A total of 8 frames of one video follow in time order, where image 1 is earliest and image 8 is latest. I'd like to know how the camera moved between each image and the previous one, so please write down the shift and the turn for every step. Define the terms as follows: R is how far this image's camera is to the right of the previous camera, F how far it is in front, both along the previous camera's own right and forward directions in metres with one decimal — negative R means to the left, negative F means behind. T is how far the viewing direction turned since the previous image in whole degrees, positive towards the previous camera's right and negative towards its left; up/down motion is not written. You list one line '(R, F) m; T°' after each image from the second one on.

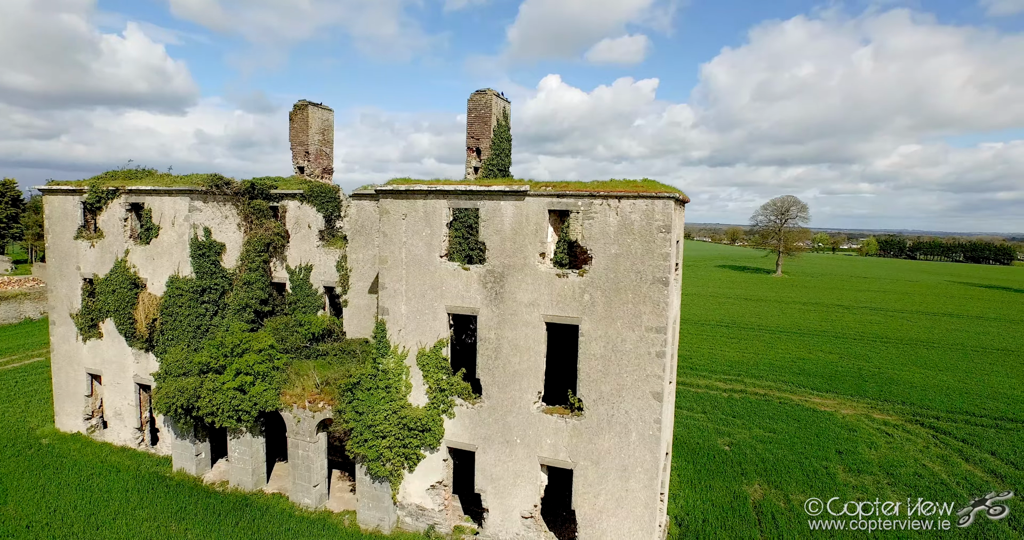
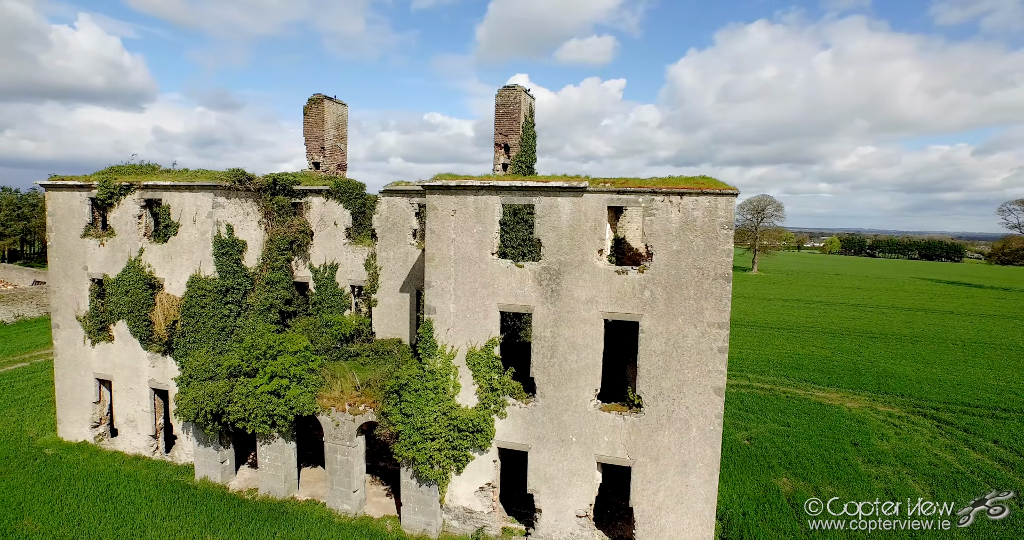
(-2.0, +0.2) m; +3°
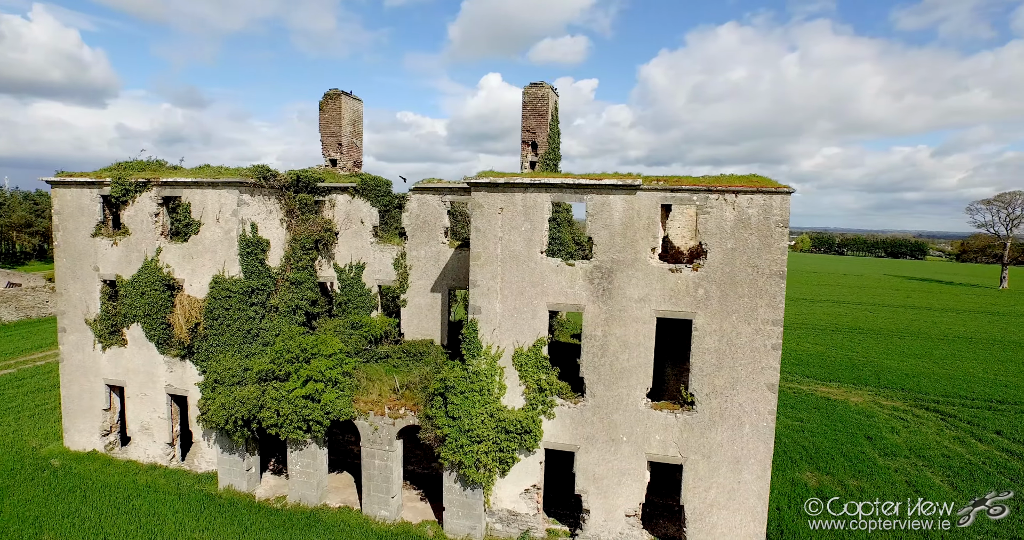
(-1.7, +0.2) m; +3°
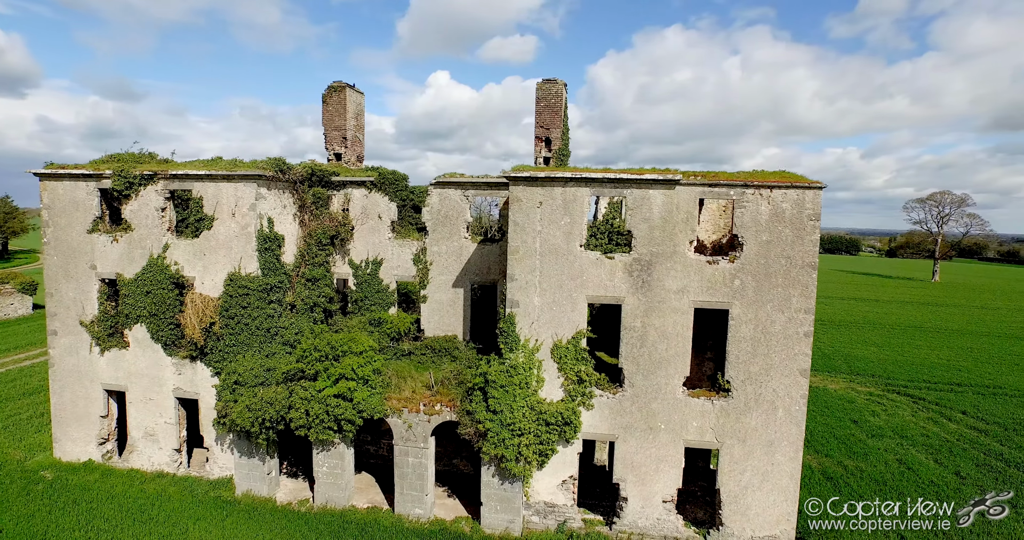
(-2.0, 0.0) m; +5°
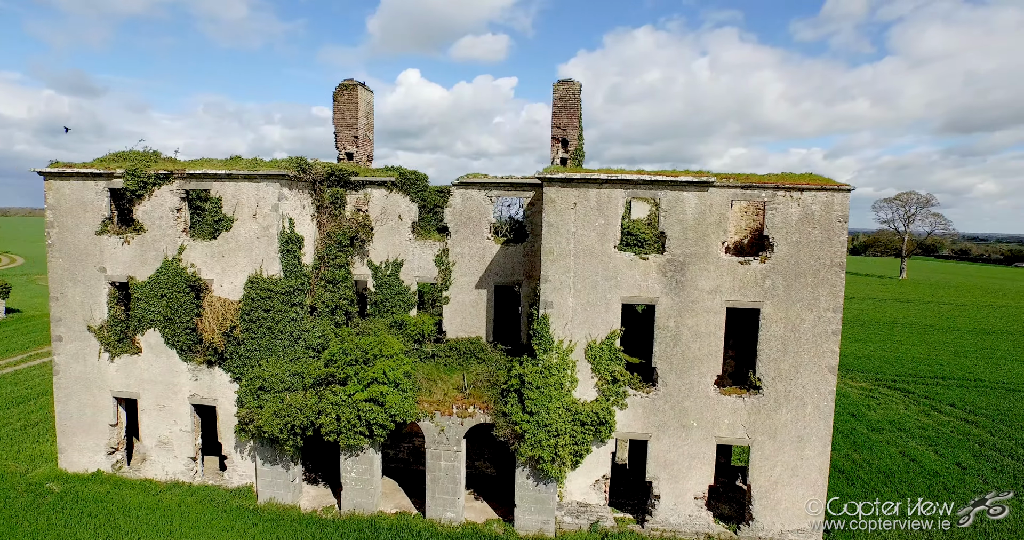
(-1.5, 0.0) m; +3°
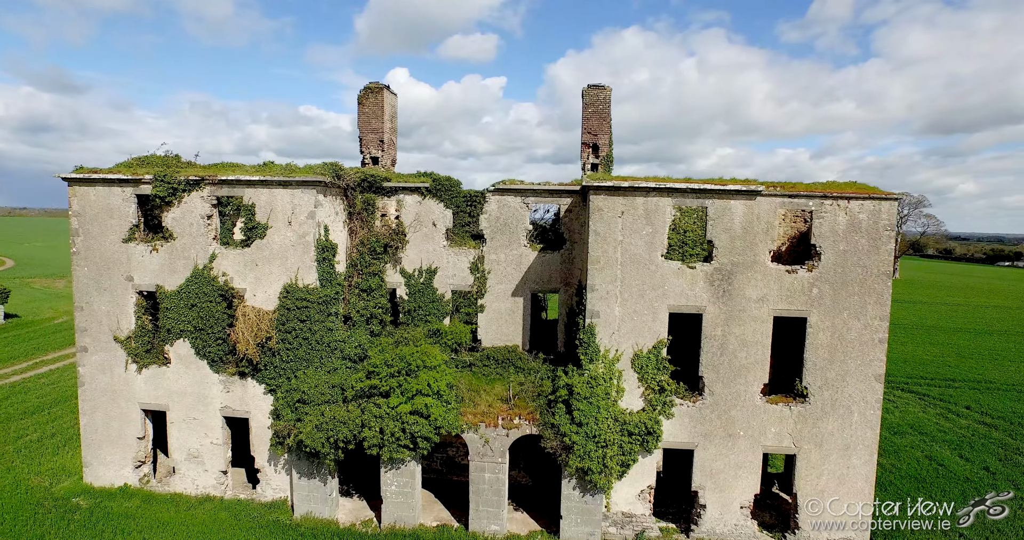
(-1.4, +0.2) m; +1°
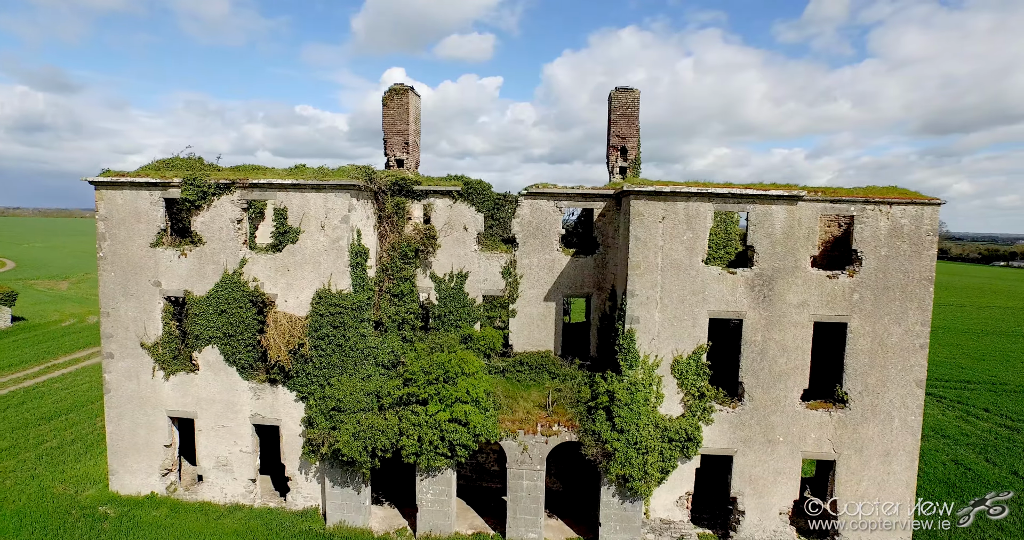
(-1.0, +0.2) m; 0°
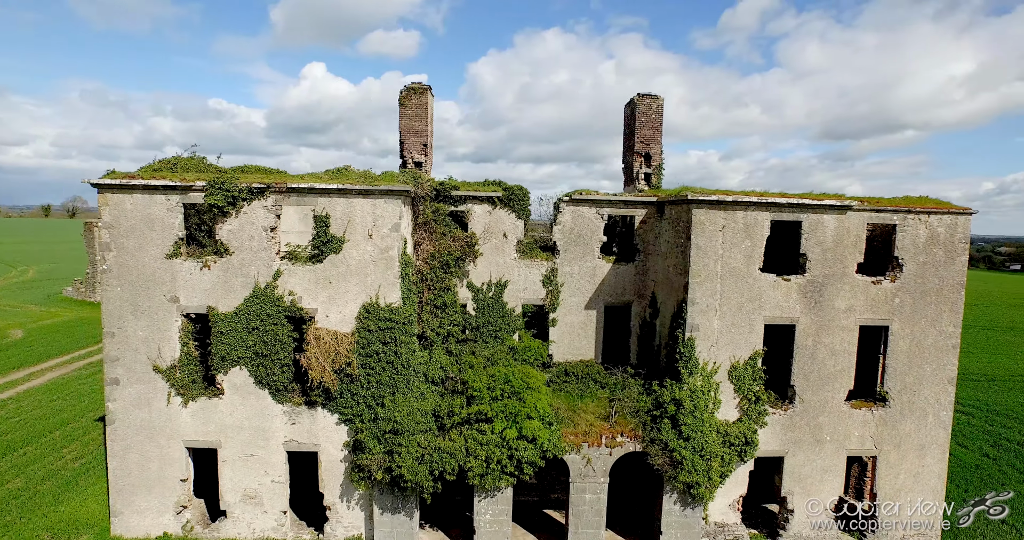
(-3.0, +0.6) m; +7°
